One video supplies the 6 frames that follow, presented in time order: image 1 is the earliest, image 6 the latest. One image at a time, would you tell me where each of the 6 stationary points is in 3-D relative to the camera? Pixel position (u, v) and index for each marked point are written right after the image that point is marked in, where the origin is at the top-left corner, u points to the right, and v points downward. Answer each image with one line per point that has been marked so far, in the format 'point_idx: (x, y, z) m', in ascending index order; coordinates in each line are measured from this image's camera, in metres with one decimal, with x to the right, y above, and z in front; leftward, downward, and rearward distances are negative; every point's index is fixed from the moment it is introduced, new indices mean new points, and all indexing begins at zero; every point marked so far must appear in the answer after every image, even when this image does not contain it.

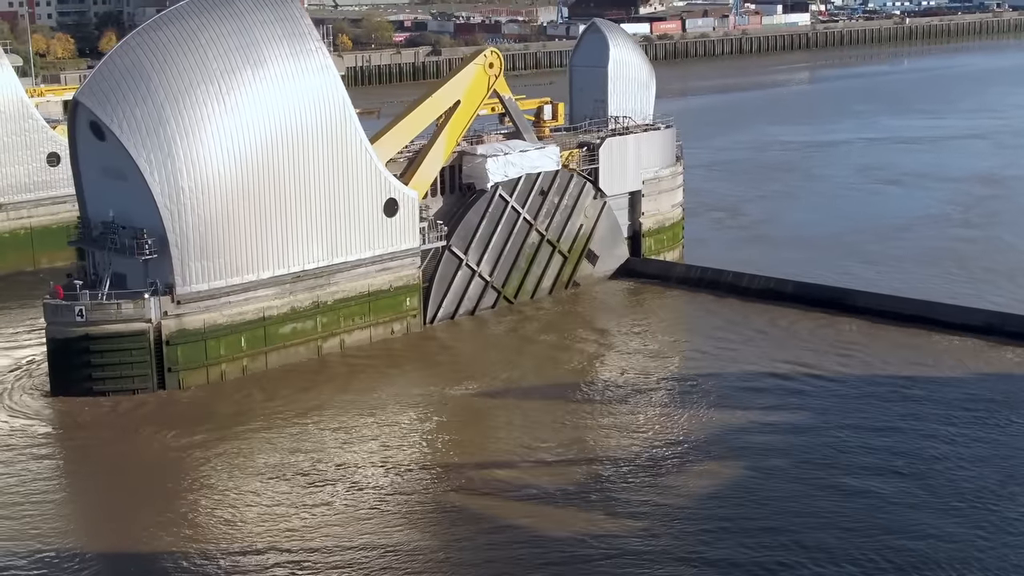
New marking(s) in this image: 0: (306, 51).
0: (-2.1, +2.4, +12.7) m
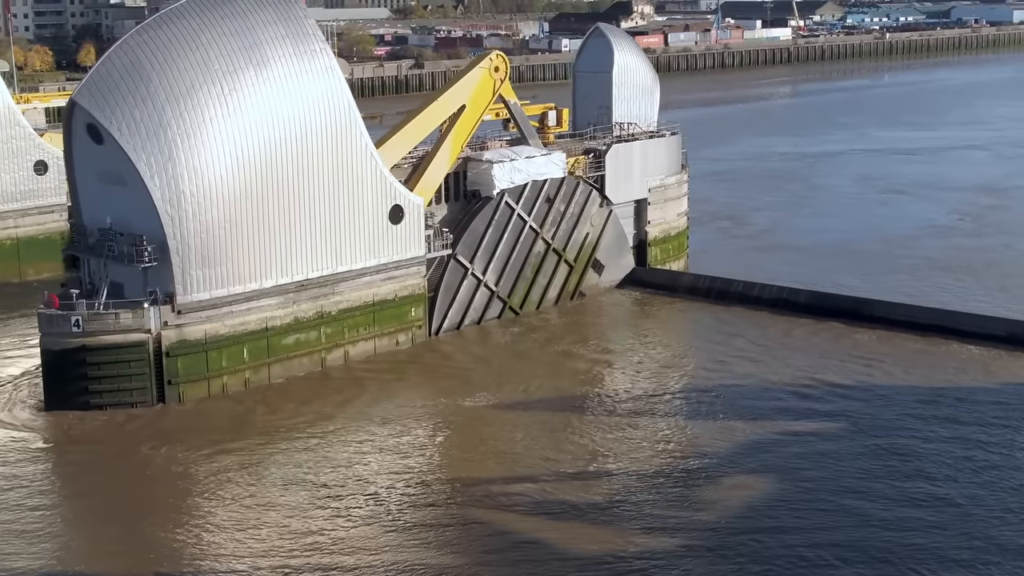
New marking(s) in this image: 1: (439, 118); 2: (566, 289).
0: (-2.0, +2.3, +12.3) m
1: (-0.8, +1.9, +14.0) m
2: (+0.7, 0.0, +15.4) m
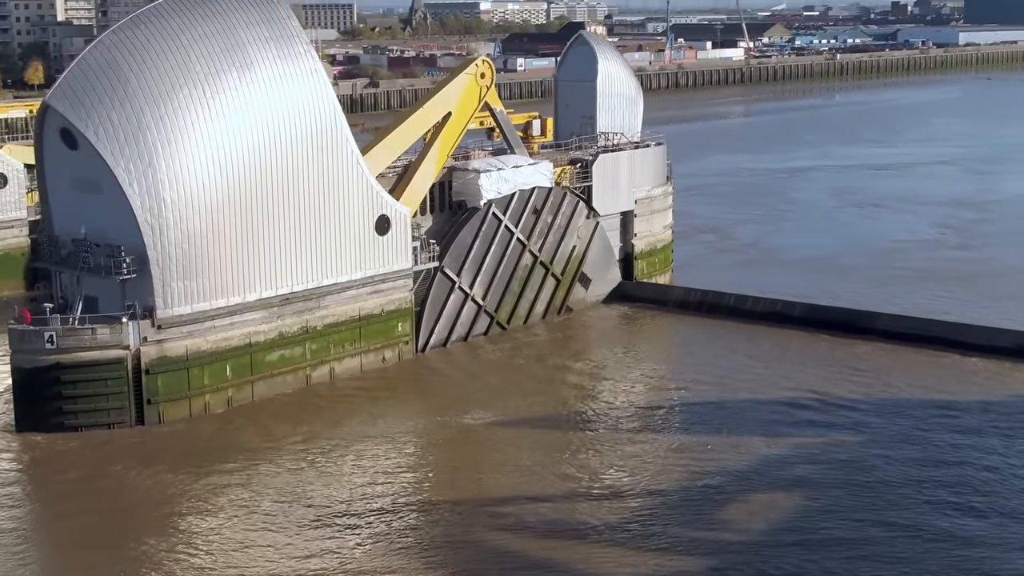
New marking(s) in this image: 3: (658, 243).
0: (-2.1, +2.2, +11.7) m
1: (-0.9, +1.8, +13.5) m
2: (+0.5, -0.2, +14.9) m
3: (+1.9, +0.6, +16.4) m
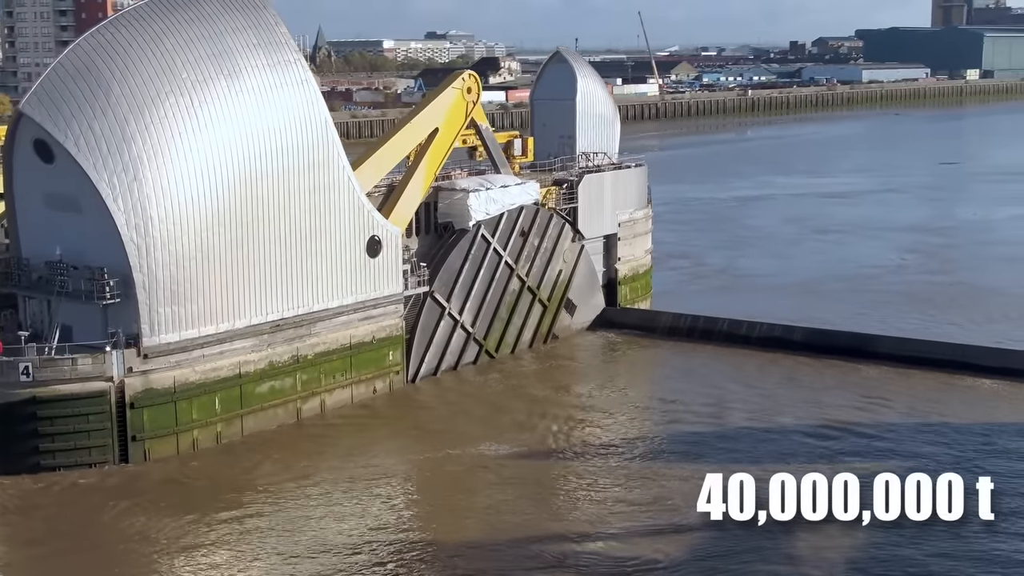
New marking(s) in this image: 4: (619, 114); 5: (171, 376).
0: (-2.0, +2.0, +10.9) m
1: (-1.0, +1.5, +12.8) m
2: (+0.3, -0.5, +14.3) m
3: (+1.6, +0.3, +15.9) m
4: (+1.4, +2.3, +16.4) m
5: (-2.8, -0.7, +10.1) m
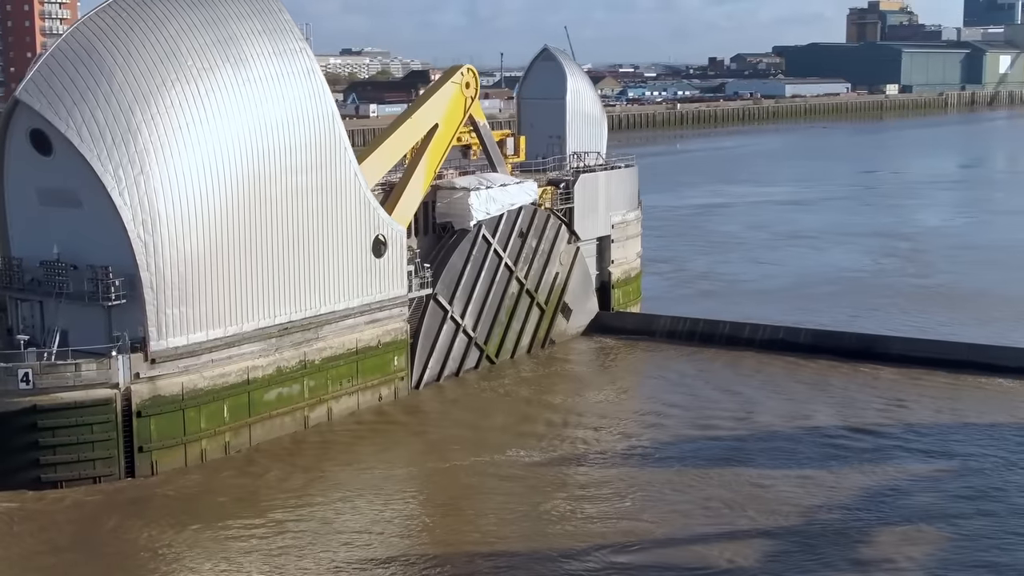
0: (-1.8, +2.0, +10.4) m
1: (-1.0, +1.5, +12.3) m
2: (+0.3, -0.5, +13.8) m
3: (+1.5, +0.2, +15.5) m
4: (+1.2, +2.2, +16.0) m
5: (-2.5, -0.7, +9.4) m
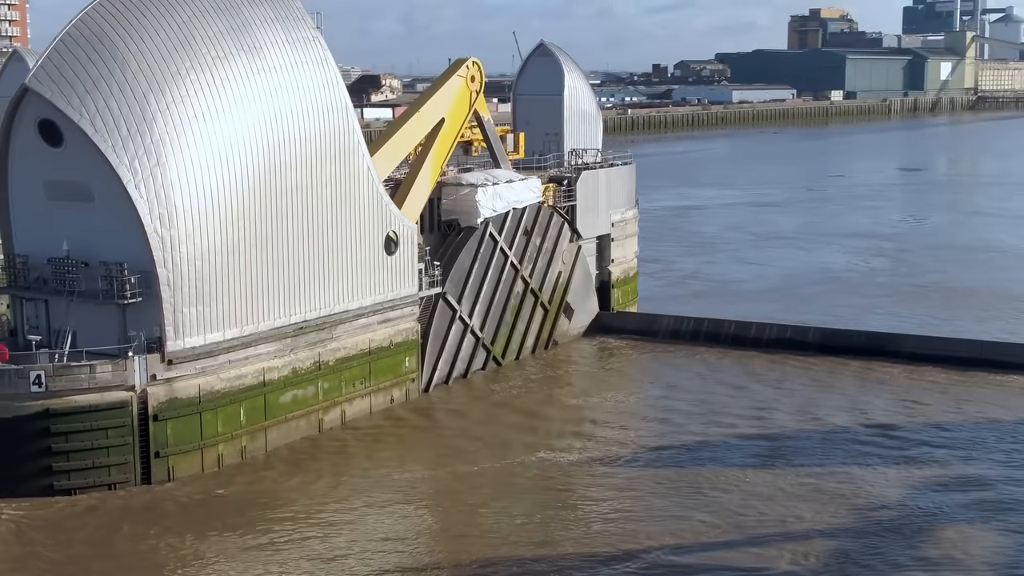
0: (-1.7, +2.0, +10.0) m
1: (-0.9, +1.5, +11.9) m
2: (+0.3, -0.5, +13.5) m
3: (+1.4, +0.2, +15.2) m
4: (+1.1, +2.2, +15.8) m
5: (-2.3, -0.7, +9.0) m
